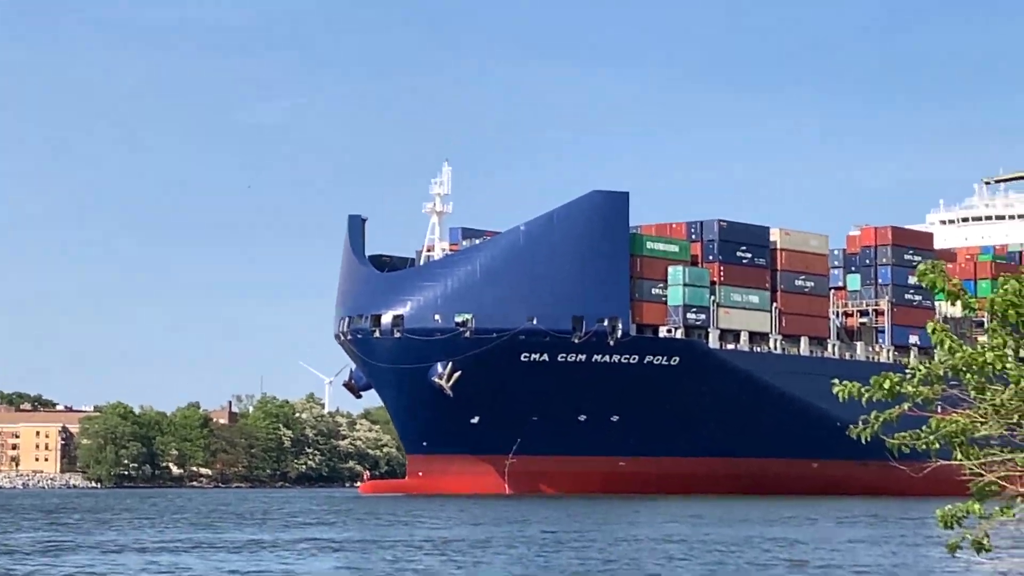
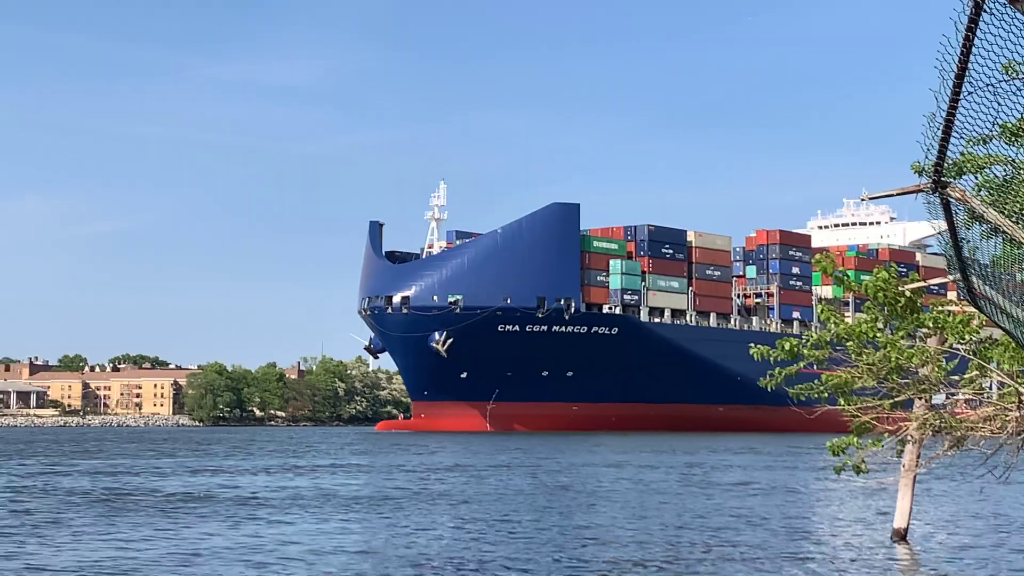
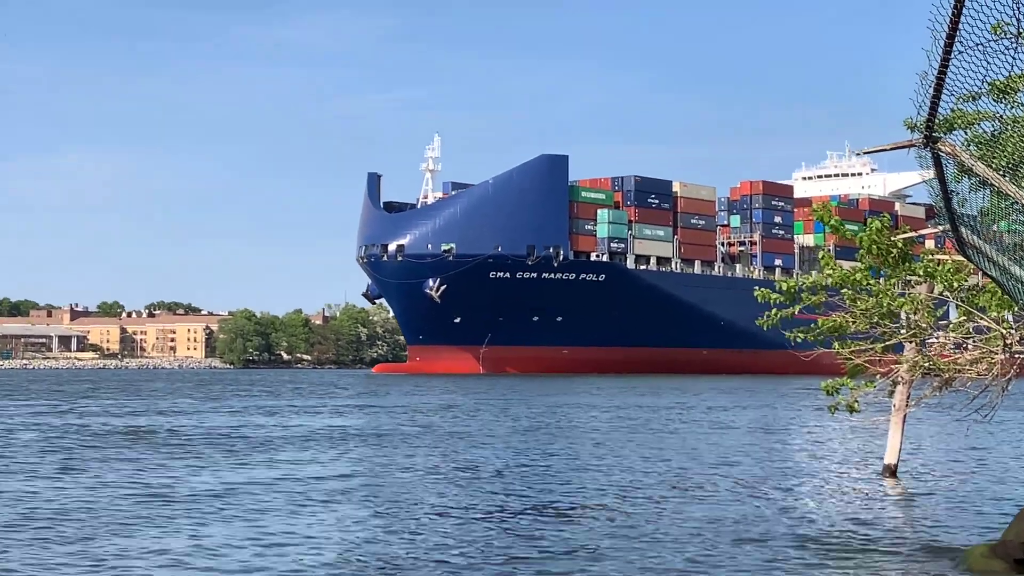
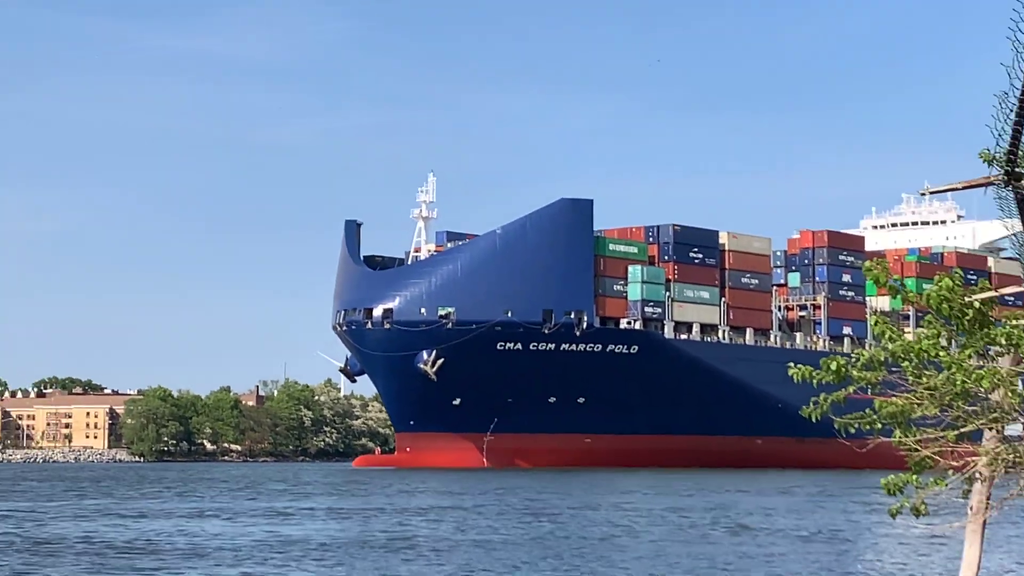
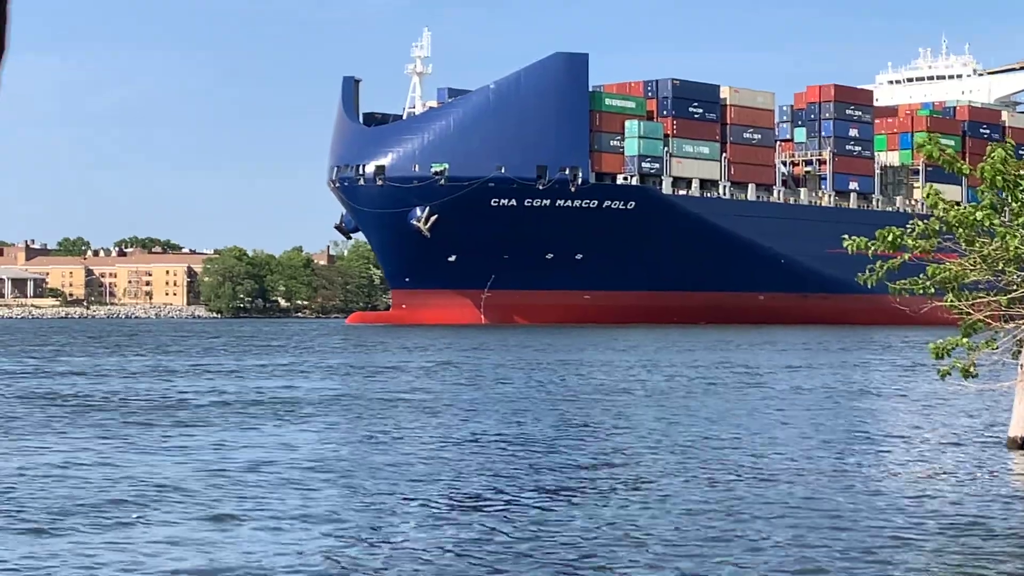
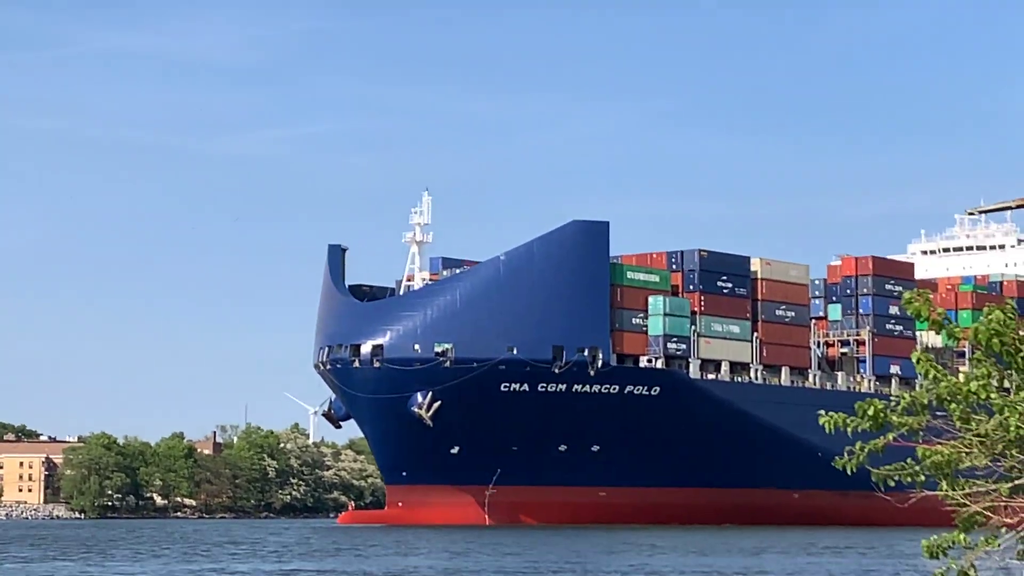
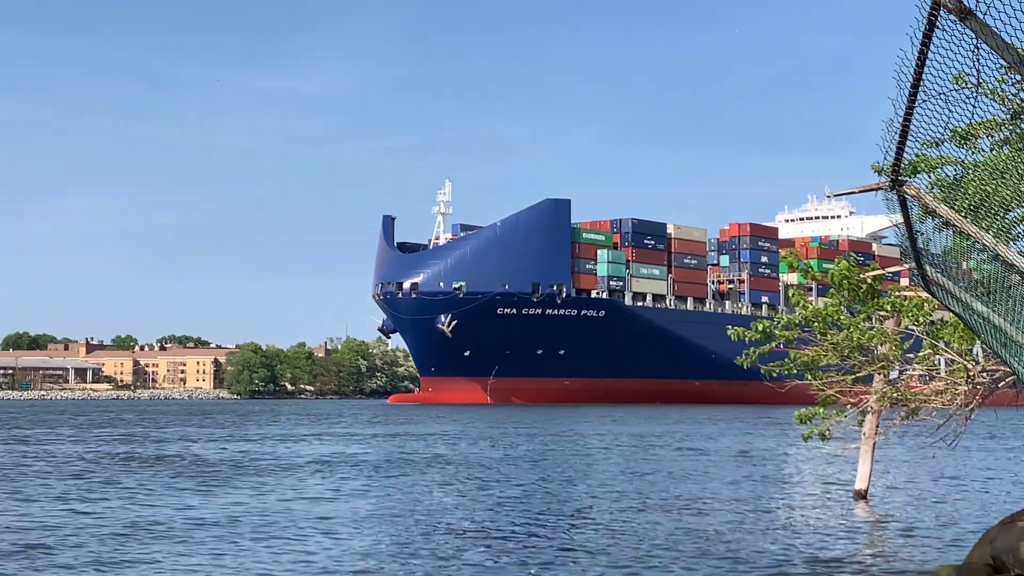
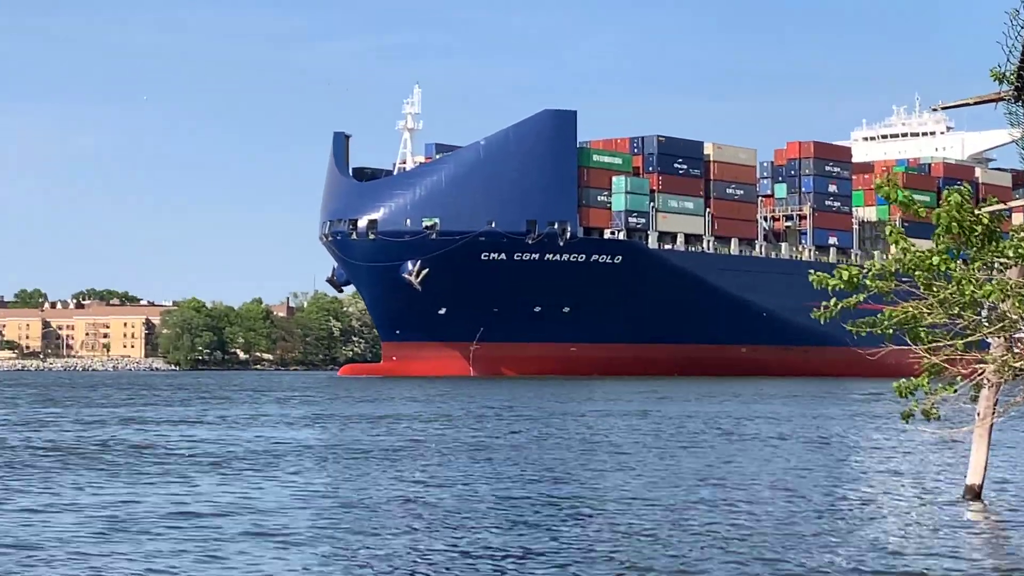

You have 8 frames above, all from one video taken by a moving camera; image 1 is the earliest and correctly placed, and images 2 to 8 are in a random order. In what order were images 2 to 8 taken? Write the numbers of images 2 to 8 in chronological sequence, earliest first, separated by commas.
6, 4, 2, 7, 3, 8, 5
